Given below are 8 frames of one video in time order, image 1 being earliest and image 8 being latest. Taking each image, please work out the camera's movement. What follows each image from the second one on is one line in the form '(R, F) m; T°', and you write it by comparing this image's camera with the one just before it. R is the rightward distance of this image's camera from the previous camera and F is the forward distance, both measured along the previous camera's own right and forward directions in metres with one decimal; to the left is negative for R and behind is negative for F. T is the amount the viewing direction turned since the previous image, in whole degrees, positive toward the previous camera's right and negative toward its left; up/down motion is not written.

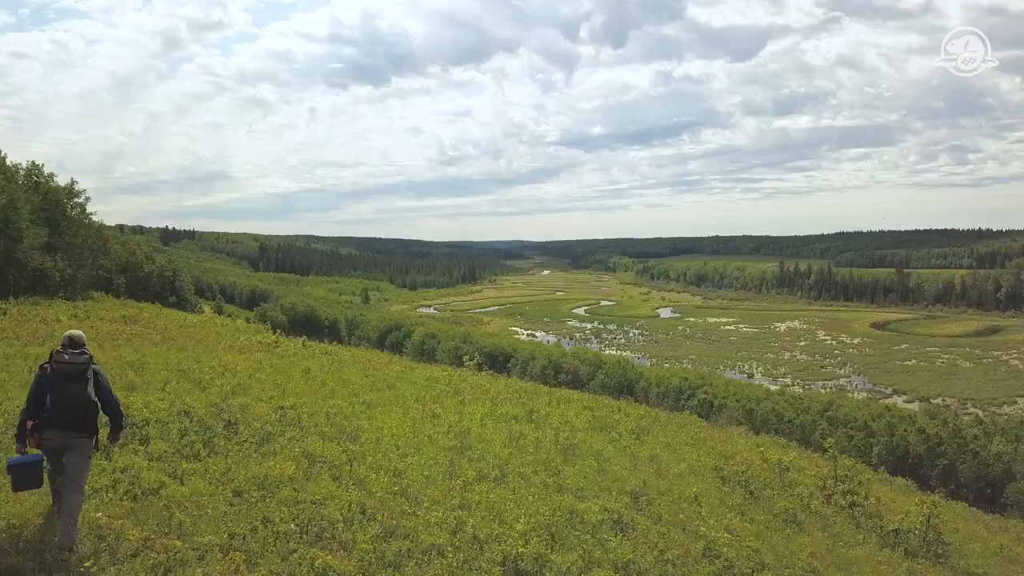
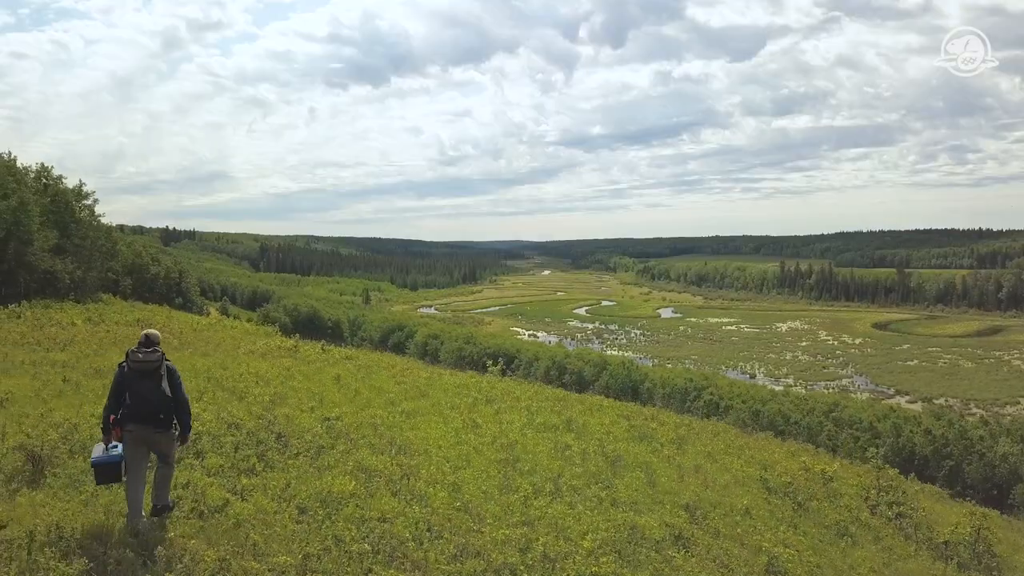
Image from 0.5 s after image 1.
(-1.0, +0.1) m; 0°
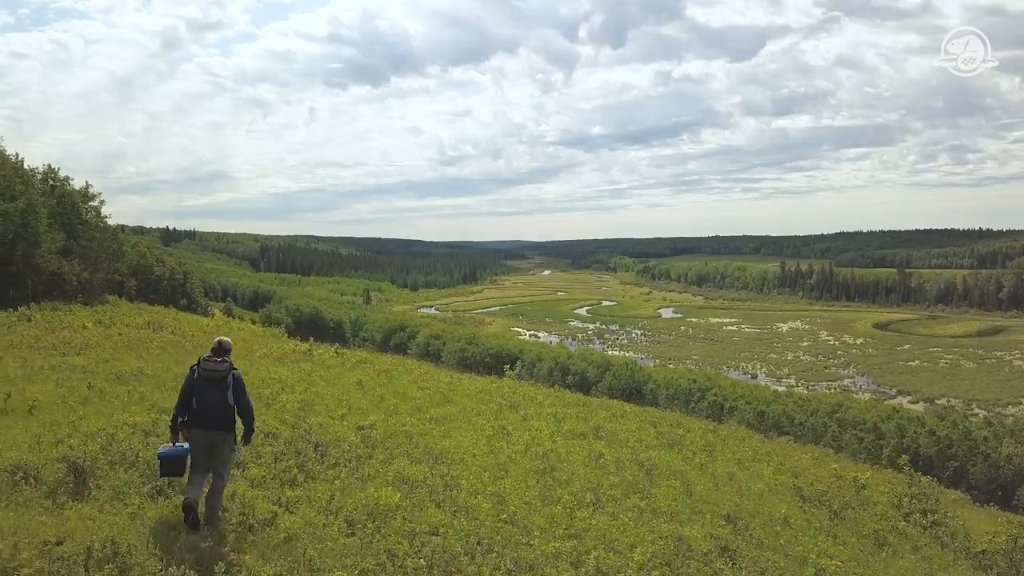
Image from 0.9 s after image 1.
(-0.7, +0.1) m; 0°
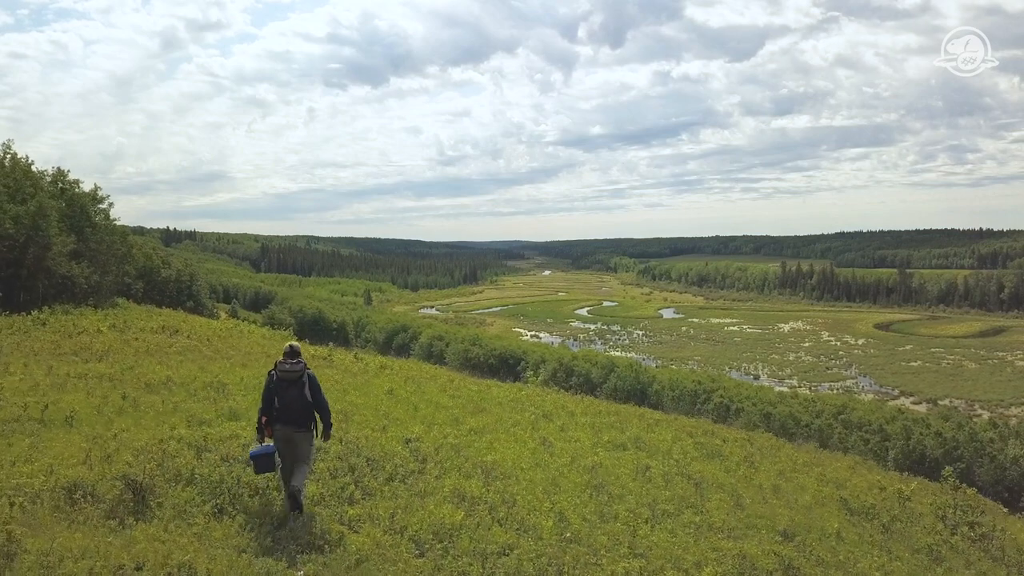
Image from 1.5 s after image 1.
(-1.0, +0.1) m; 0°
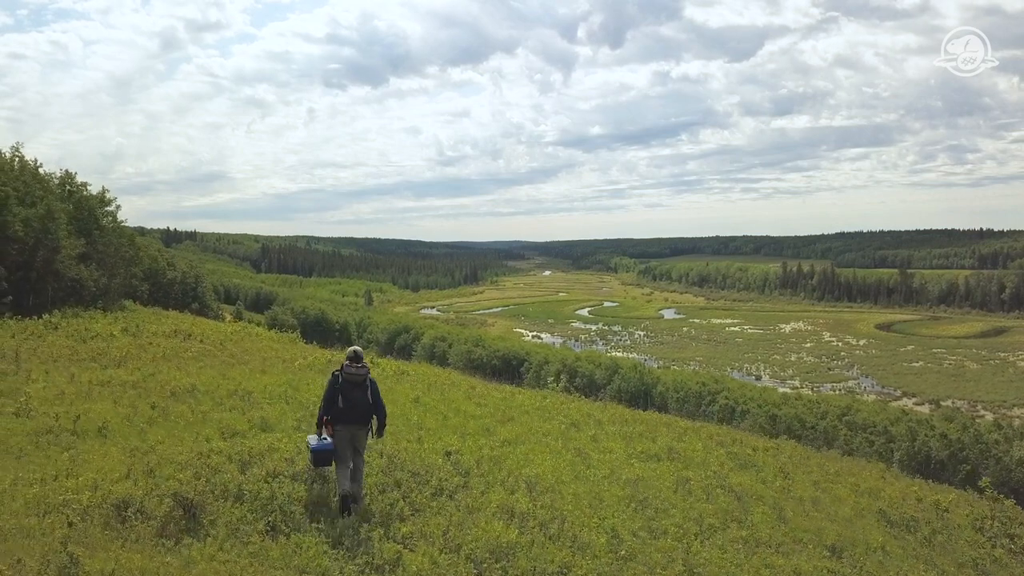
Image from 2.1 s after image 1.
(-0.8, +0.1) m; 0°
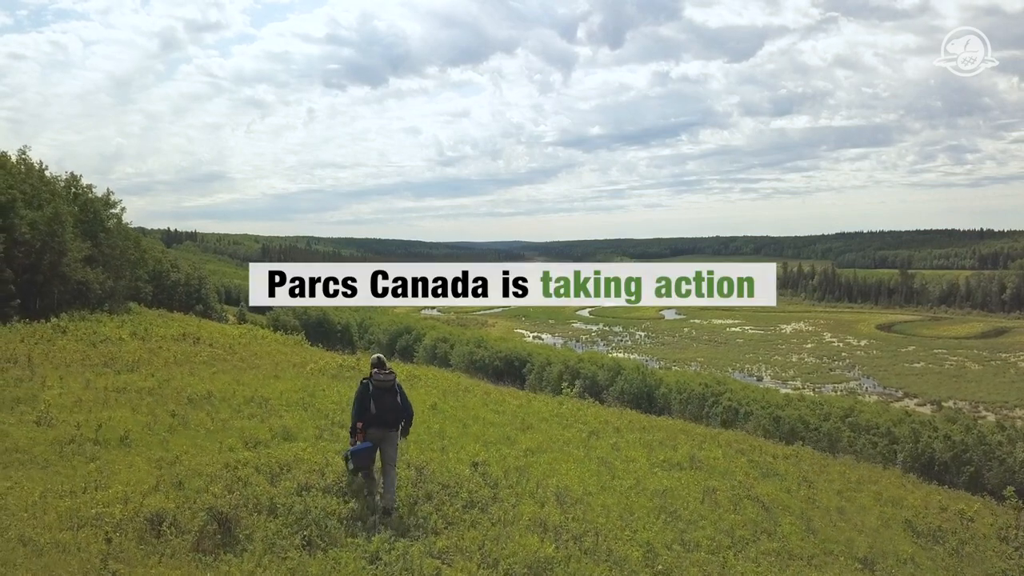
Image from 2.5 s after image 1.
(-0.6, 0.0) m; 0°
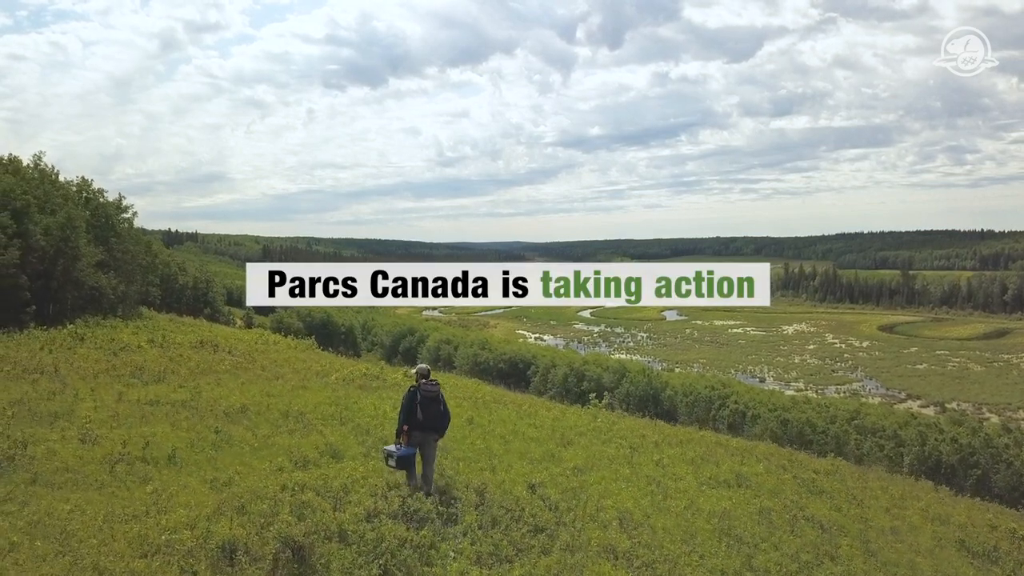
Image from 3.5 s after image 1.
(-1.2, 0.0) m; 0°
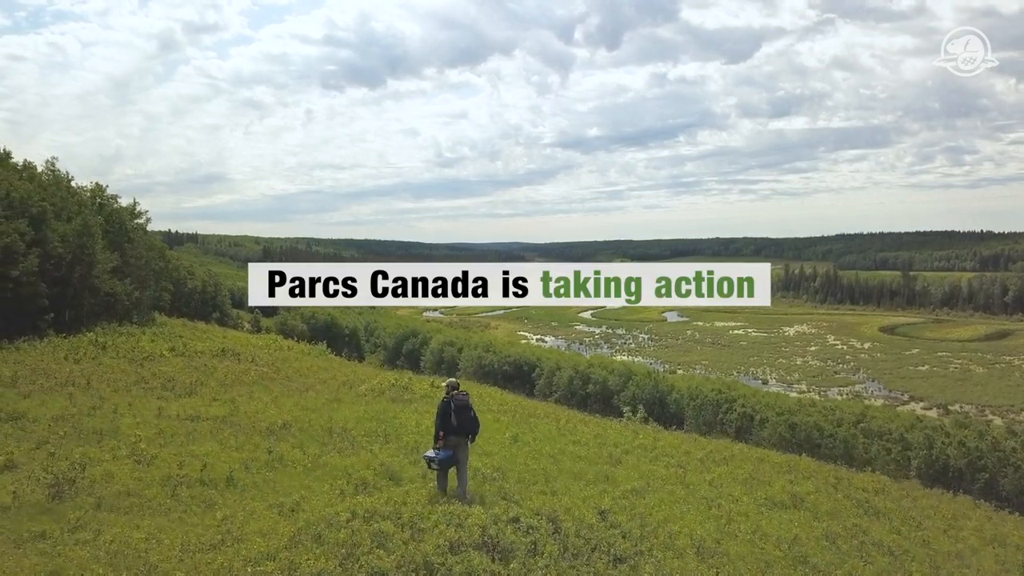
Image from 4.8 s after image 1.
(-1.4, 0.0) m; 0°
